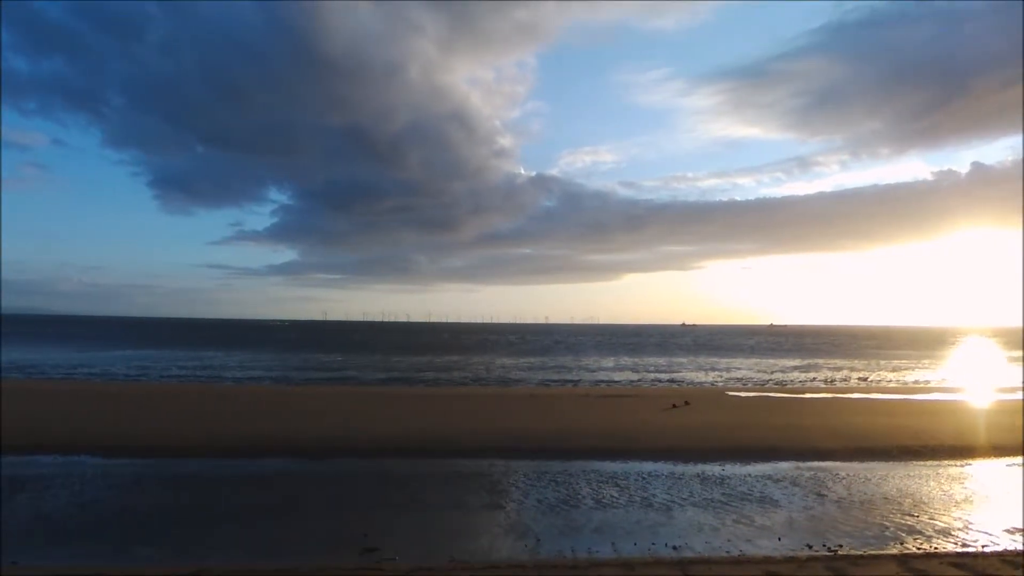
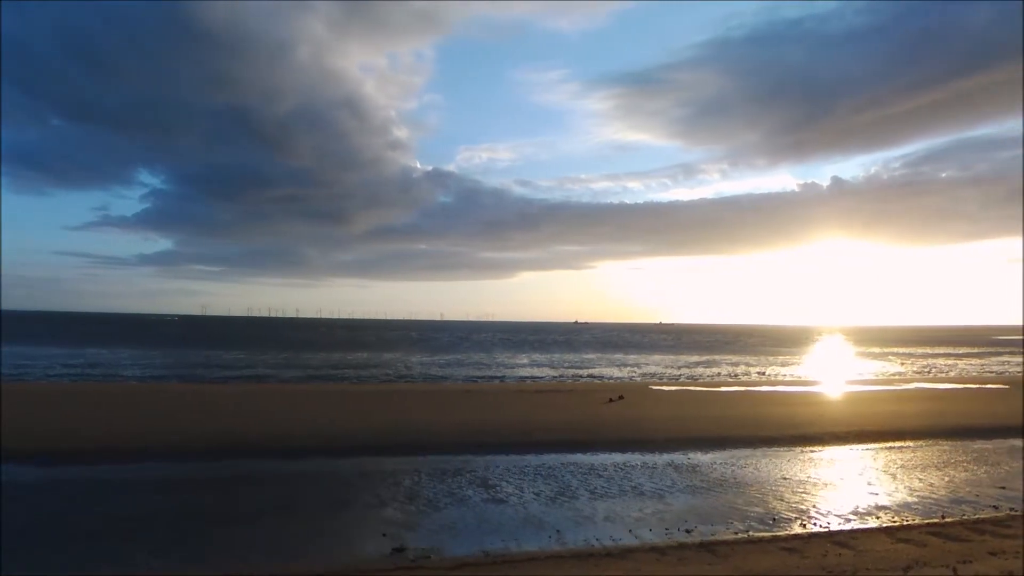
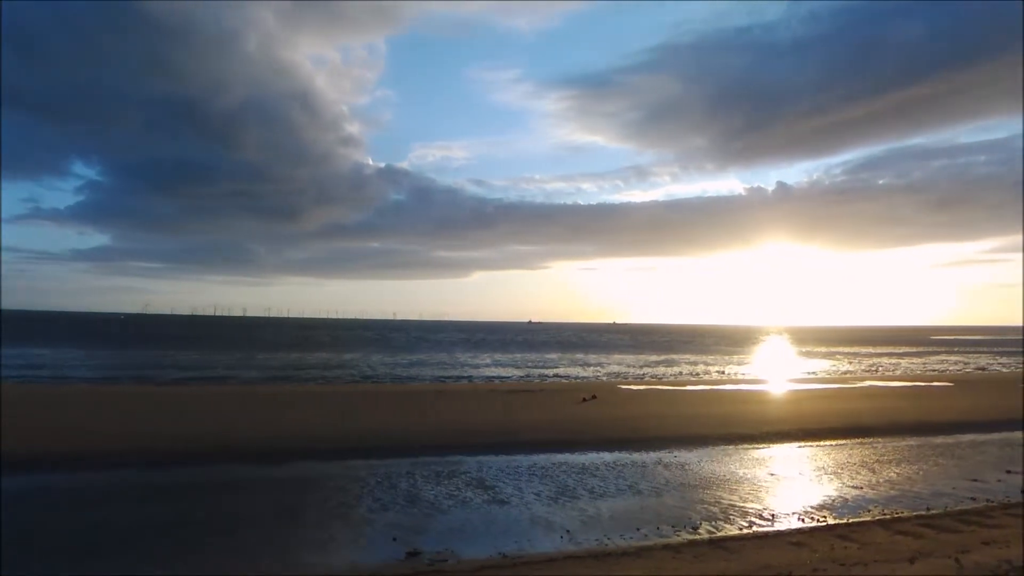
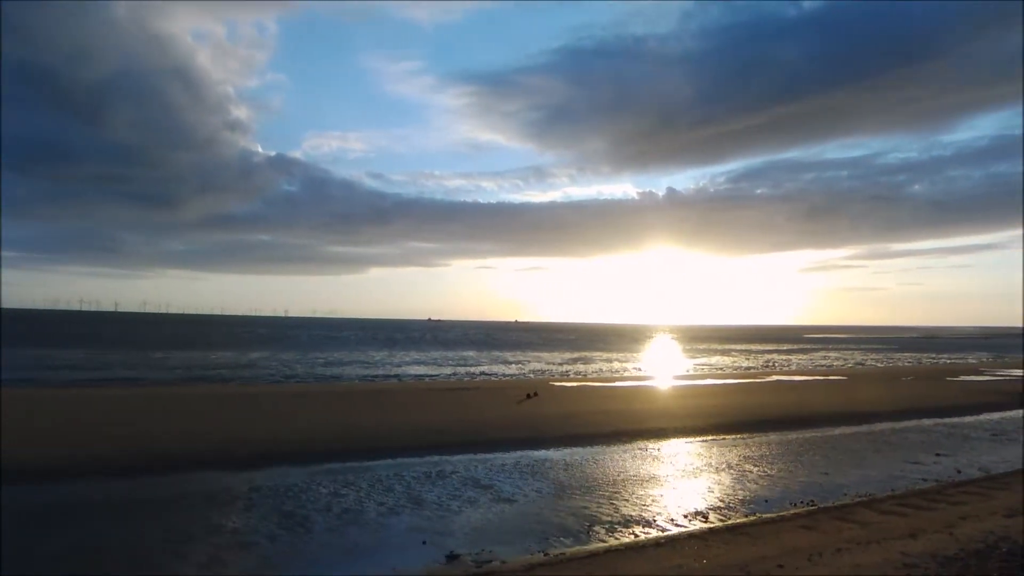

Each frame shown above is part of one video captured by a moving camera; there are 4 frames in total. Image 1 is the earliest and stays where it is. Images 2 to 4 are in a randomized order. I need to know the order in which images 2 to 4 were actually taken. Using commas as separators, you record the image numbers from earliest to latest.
2, 3, 4
